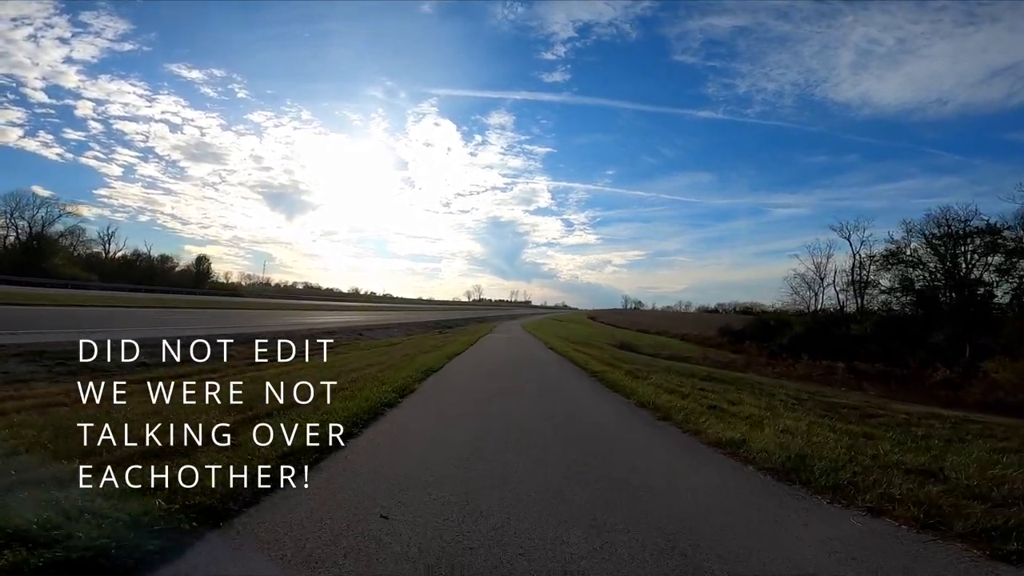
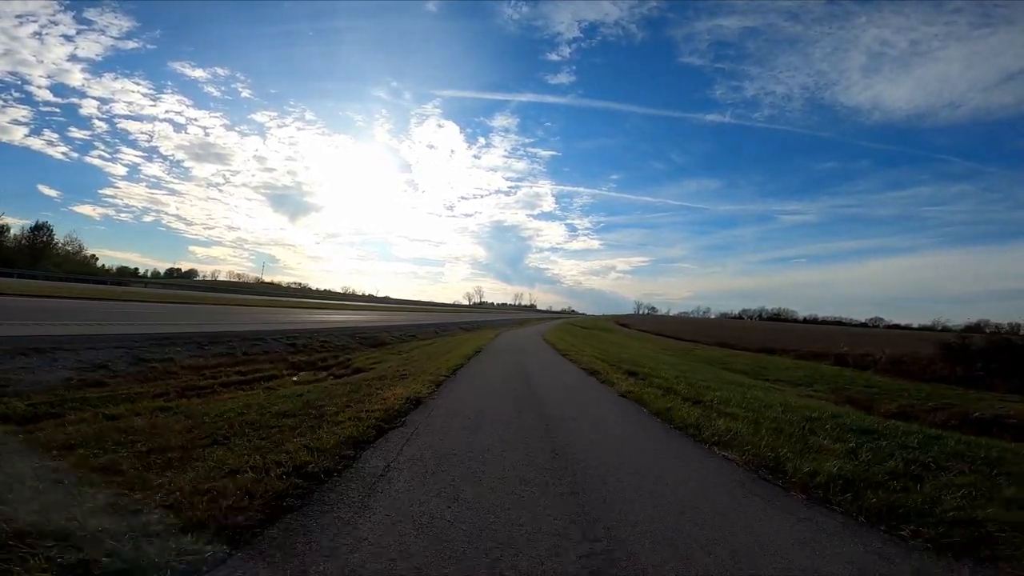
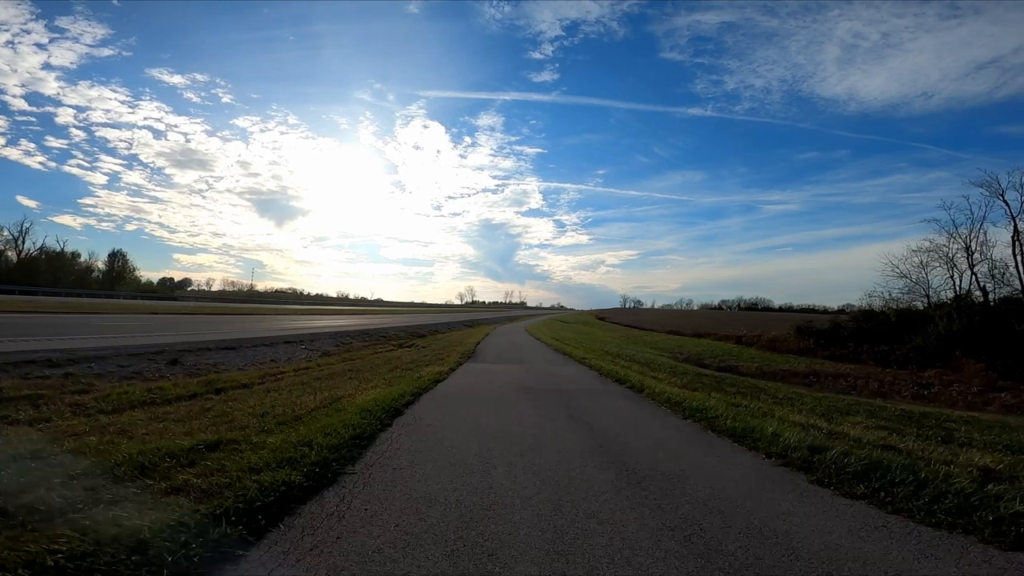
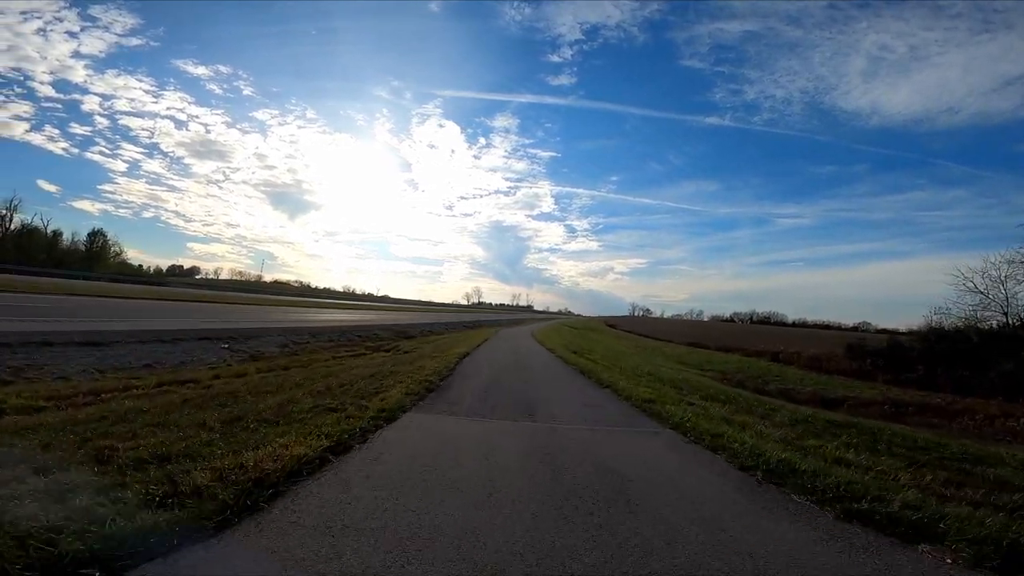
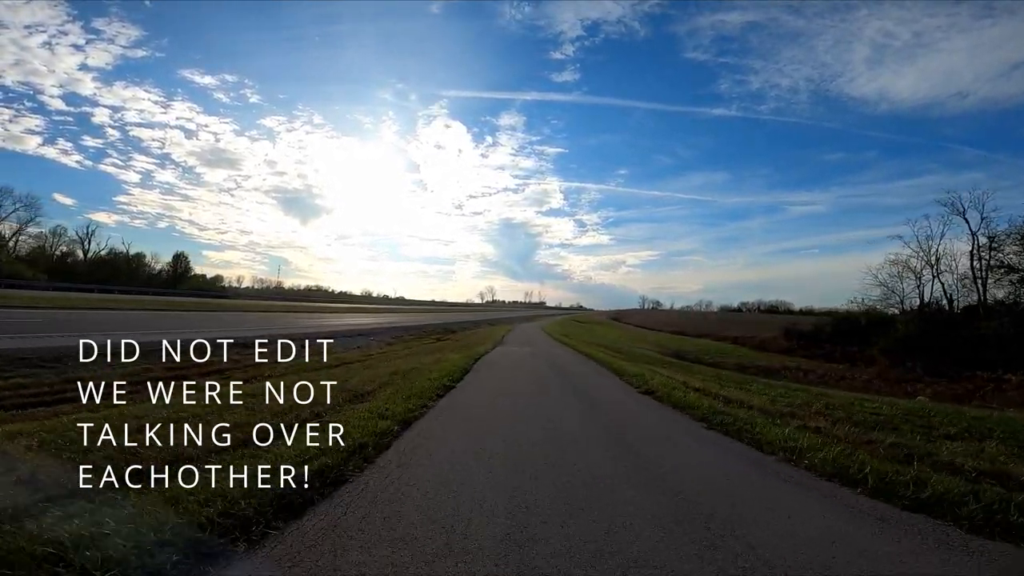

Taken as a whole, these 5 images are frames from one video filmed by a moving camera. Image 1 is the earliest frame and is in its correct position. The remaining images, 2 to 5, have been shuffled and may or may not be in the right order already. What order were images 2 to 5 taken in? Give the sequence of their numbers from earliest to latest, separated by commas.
5, 3, 4, 2
